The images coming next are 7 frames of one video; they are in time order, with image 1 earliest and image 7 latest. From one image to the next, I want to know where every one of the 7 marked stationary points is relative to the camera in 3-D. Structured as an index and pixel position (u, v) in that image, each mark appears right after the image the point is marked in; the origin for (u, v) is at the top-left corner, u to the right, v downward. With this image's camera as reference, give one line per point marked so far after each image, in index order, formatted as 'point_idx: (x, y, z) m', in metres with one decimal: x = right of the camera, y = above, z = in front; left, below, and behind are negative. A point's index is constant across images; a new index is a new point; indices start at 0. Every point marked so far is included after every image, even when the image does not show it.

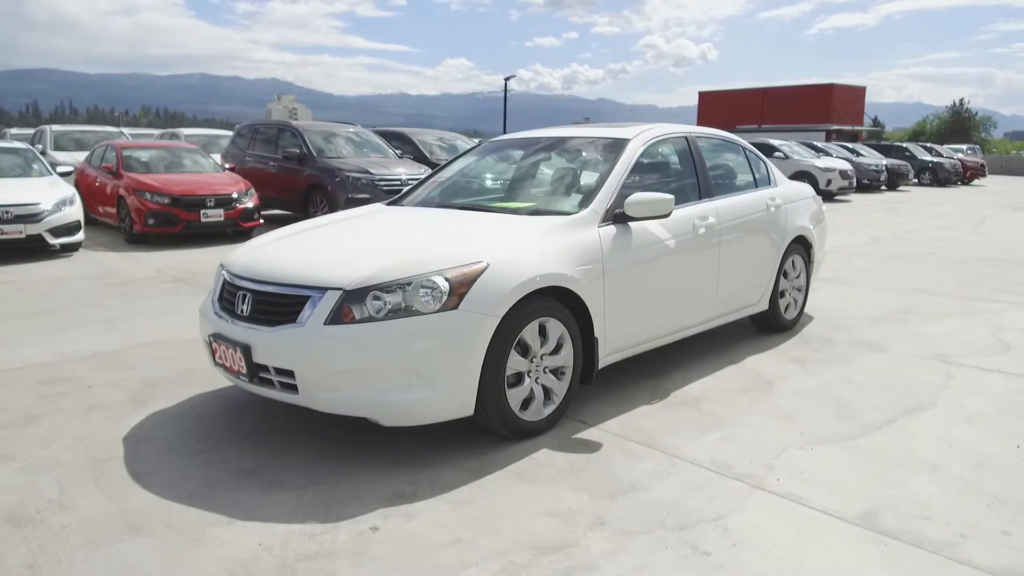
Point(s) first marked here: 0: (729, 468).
0: (+1.0, -0.8, +3.4) m
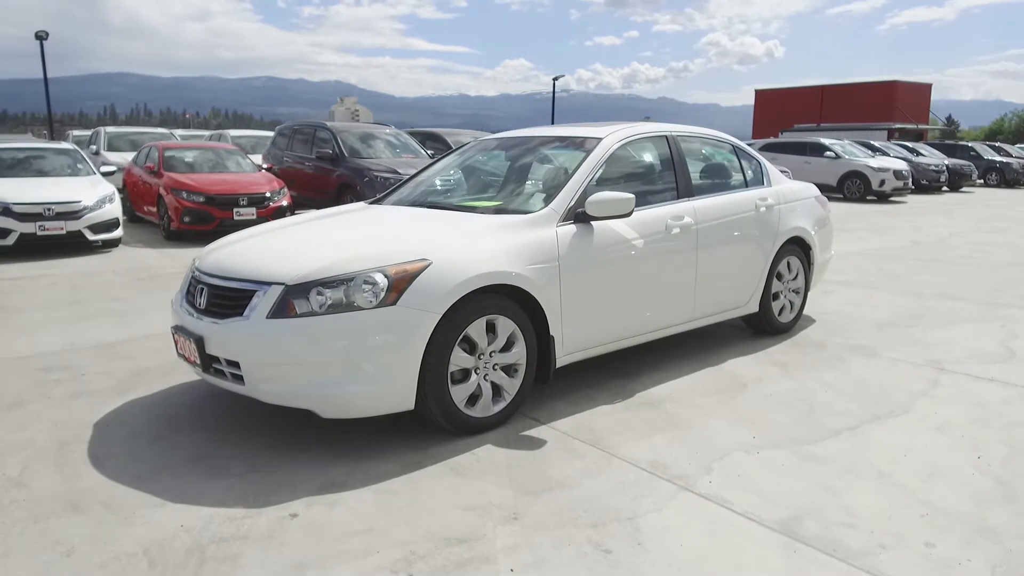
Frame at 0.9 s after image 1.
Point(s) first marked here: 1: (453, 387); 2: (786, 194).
0: (+0.7, -0.8, +3.4) m
1: (-0.3, -0.5, +3.7) m
2: (+2.2, +0.8, +5.9) m
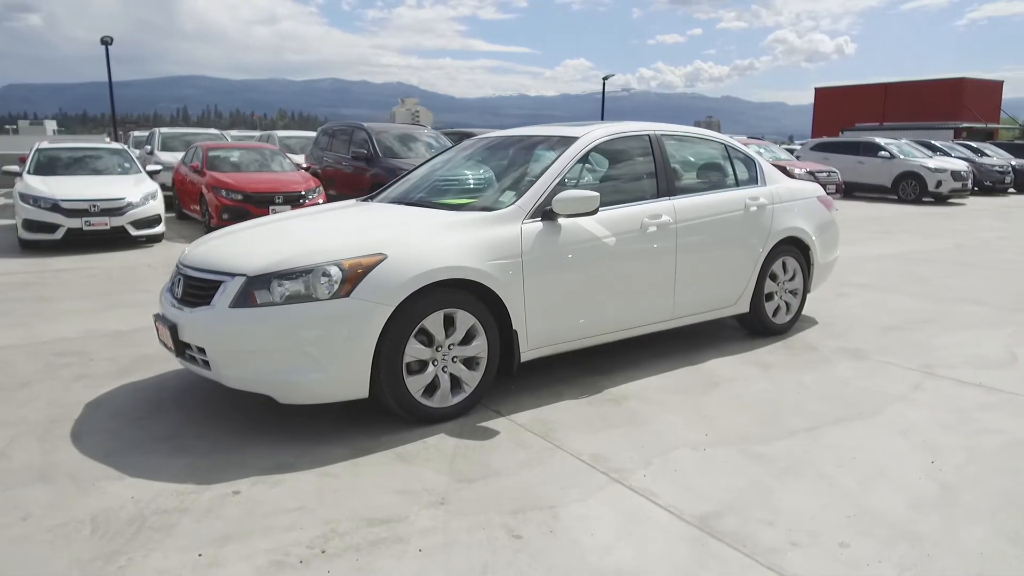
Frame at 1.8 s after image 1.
0: (+0.4, -0.8, +3.4) m
1: (-0.5, -0.5, +3.8) m
2: (+2.1, +0.8, +5.8) m
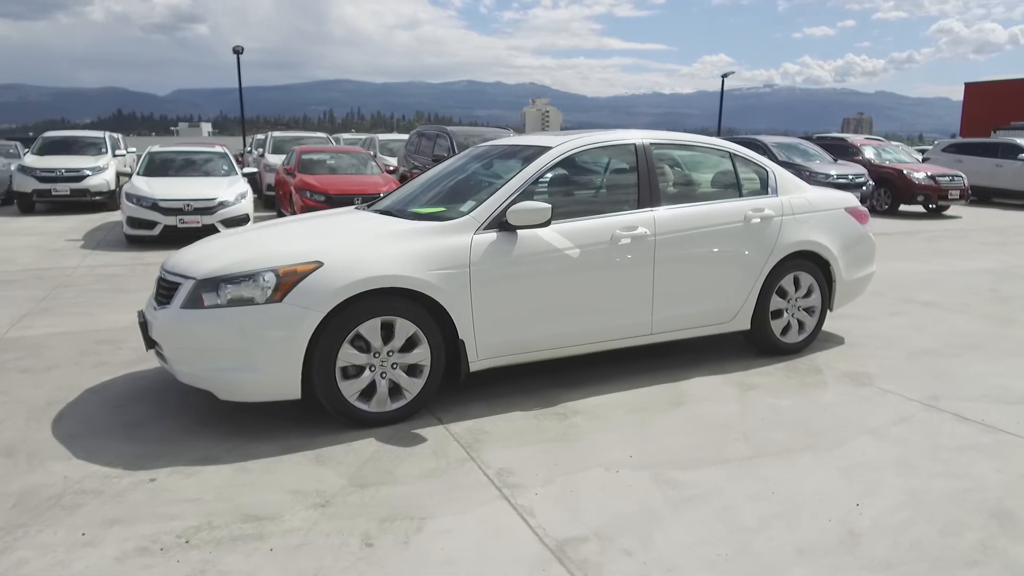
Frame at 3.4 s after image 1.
0: (0.0, -0.9, +3.4) m
1: (-0.9, -0.5, +3.9) m
2: (+2.1, +0.6, +5.5) m
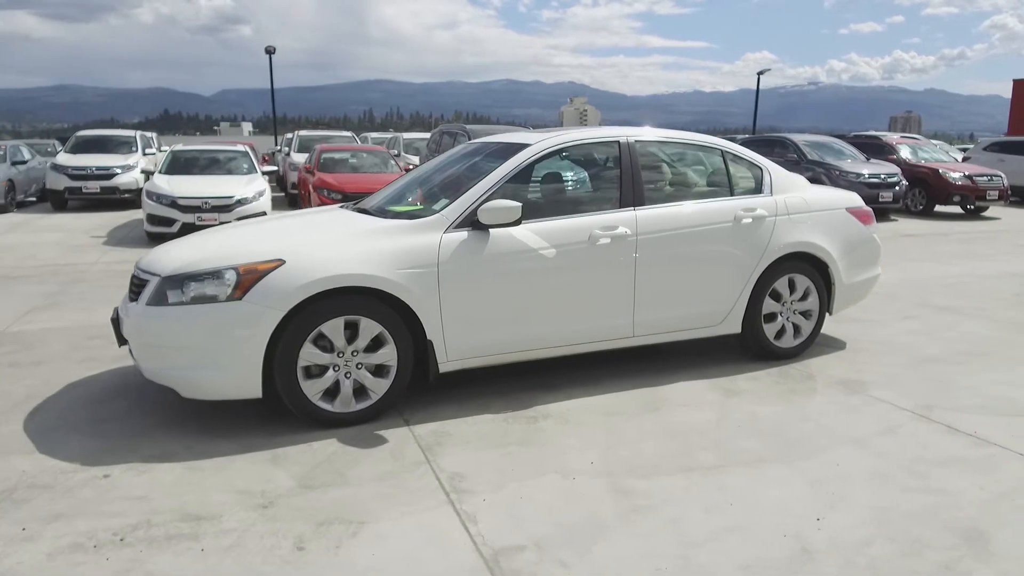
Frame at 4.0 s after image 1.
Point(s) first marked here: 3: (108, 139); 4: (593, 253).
0: (-0.3, -0.9, +3.3) m
1: (-1.1, -0.5, +3.9) m
2: (+2.0, +0.6, +5.3) m
3: (-9.8, +3.6, +18.0) m
4: (+0.5, +0.2, +4.5) m
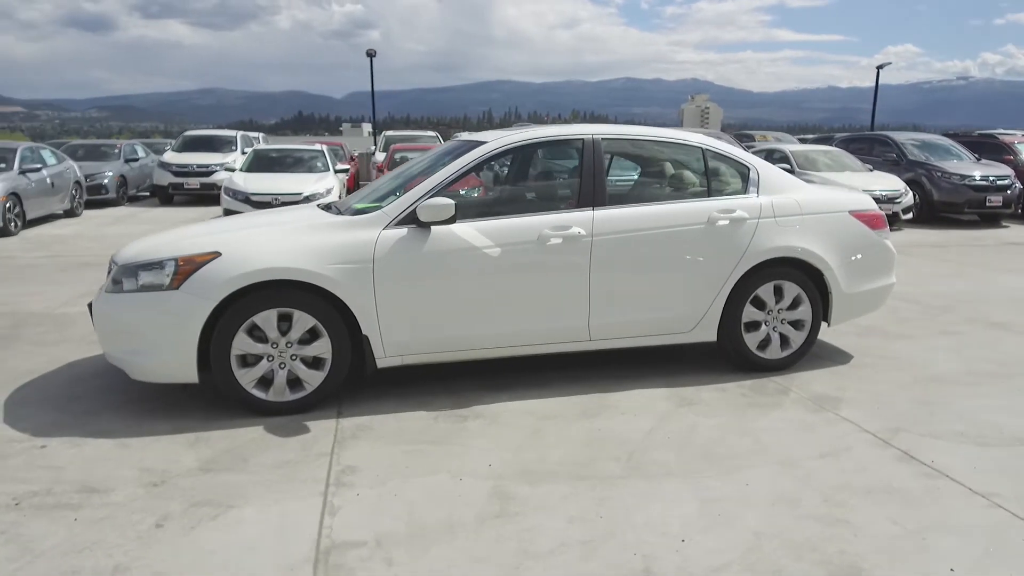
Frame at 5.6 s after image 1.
0: (-0.8, -0.9, +3.4) m
1: (-1.5, -0.4, +4.1) m
2: (+1.8, +0.5, +5.0) m
3: (-7.8, +3.9, +19.3) m
4: (+0.2, +0.2, +4.4) m
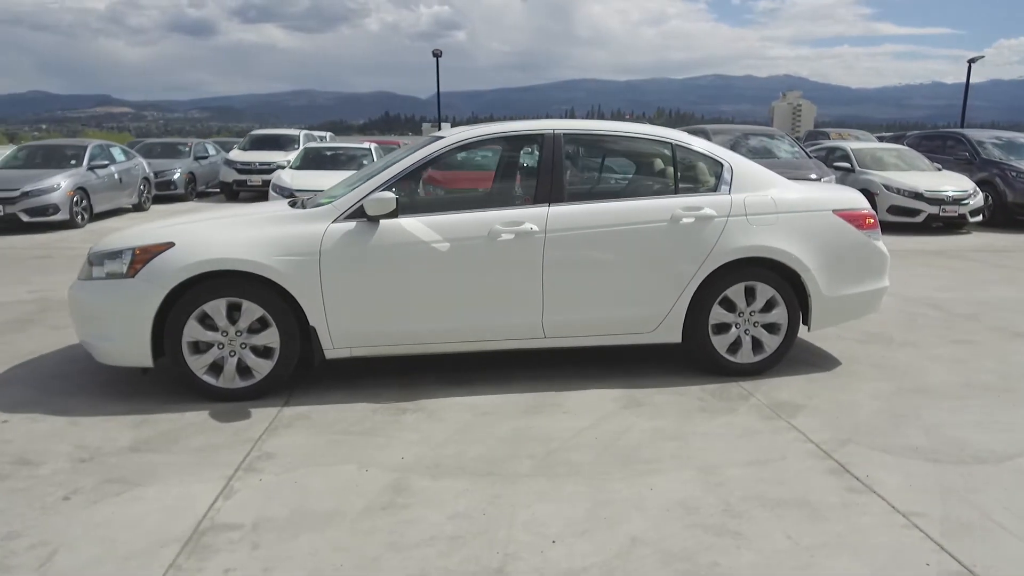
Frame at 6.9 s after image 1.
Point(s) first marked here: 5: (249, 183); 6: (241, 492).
0: (-1.2, -0.8, +3.5) m
1: (-1.8, -0.4, +4.3) m
2: (+1.6, +0.5, +4.8) m
3: (-6.4, +4.1, +20.1) m
4: (-0.1, +0.2, +4.4) m
5: (-6.5, +2.6, +18.1) m
6: (-1.2, -0.9, +3.2) m
